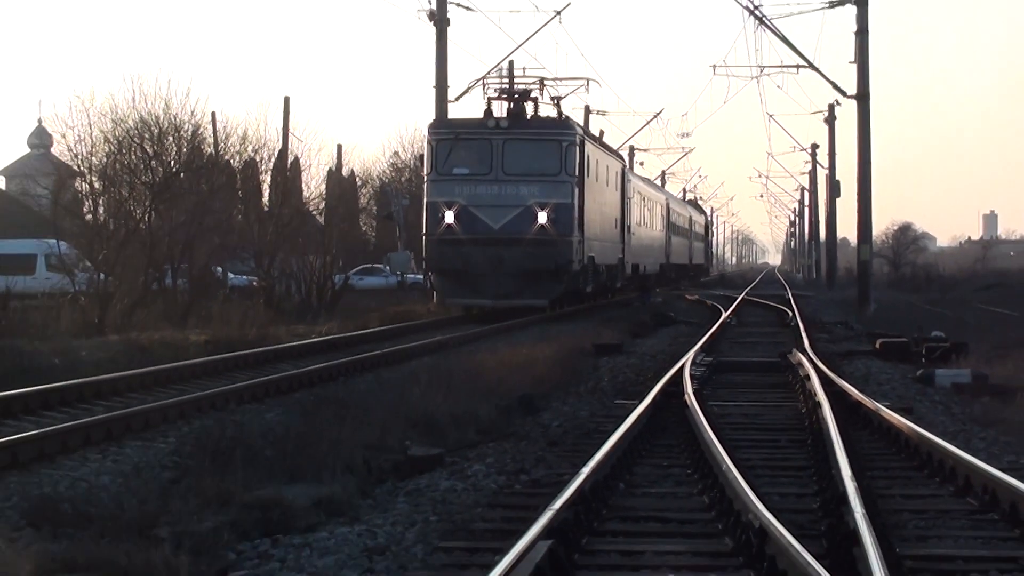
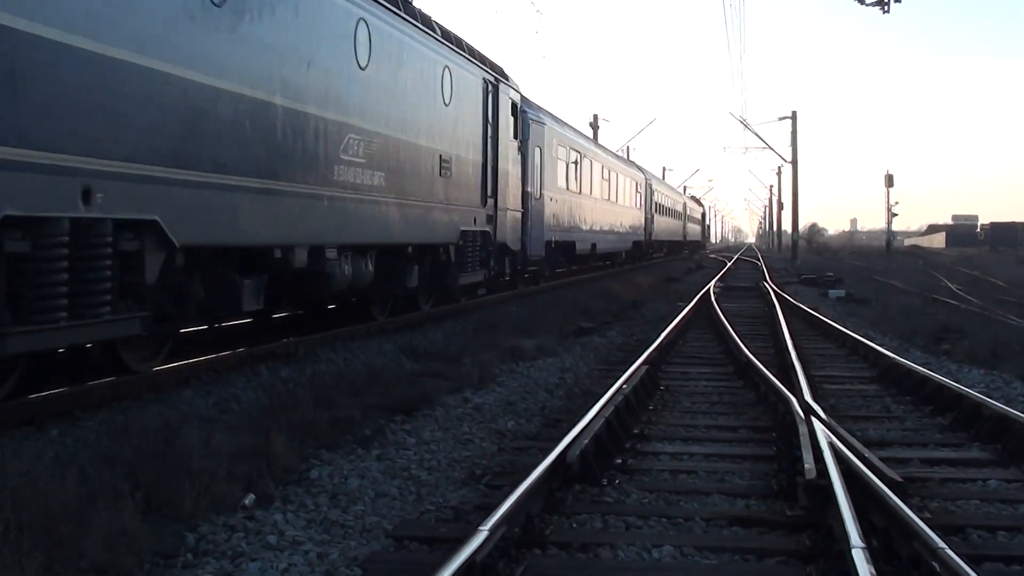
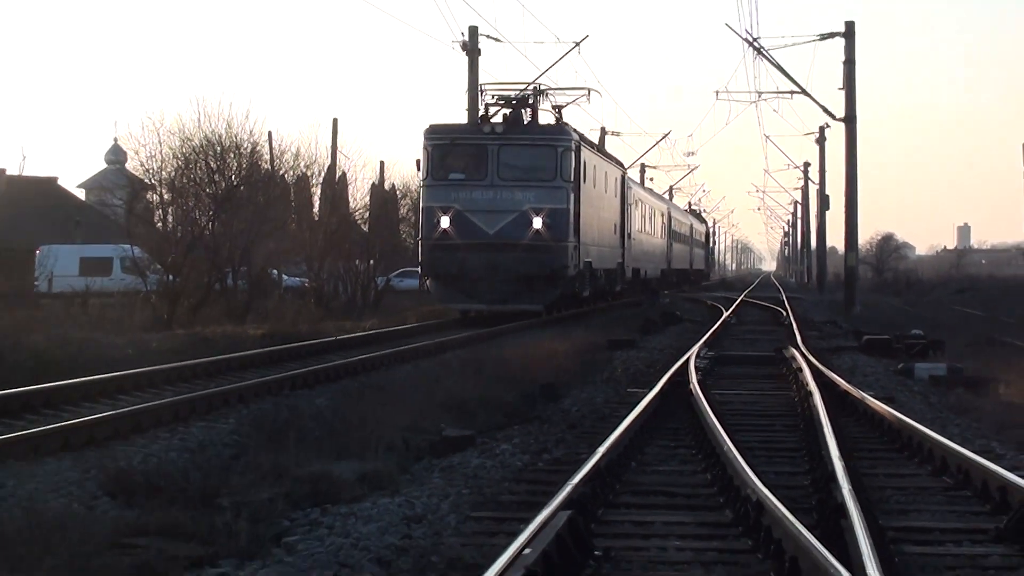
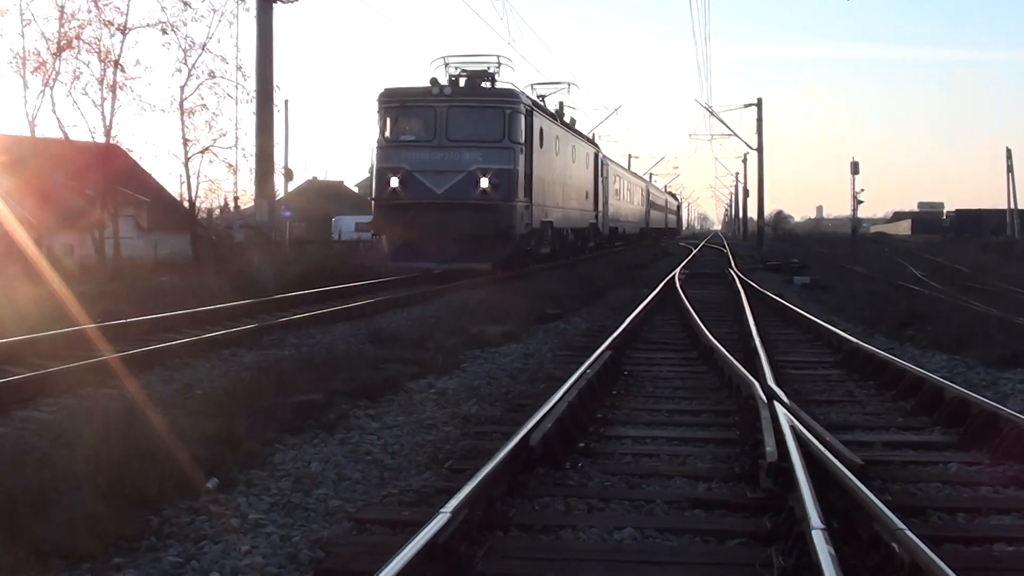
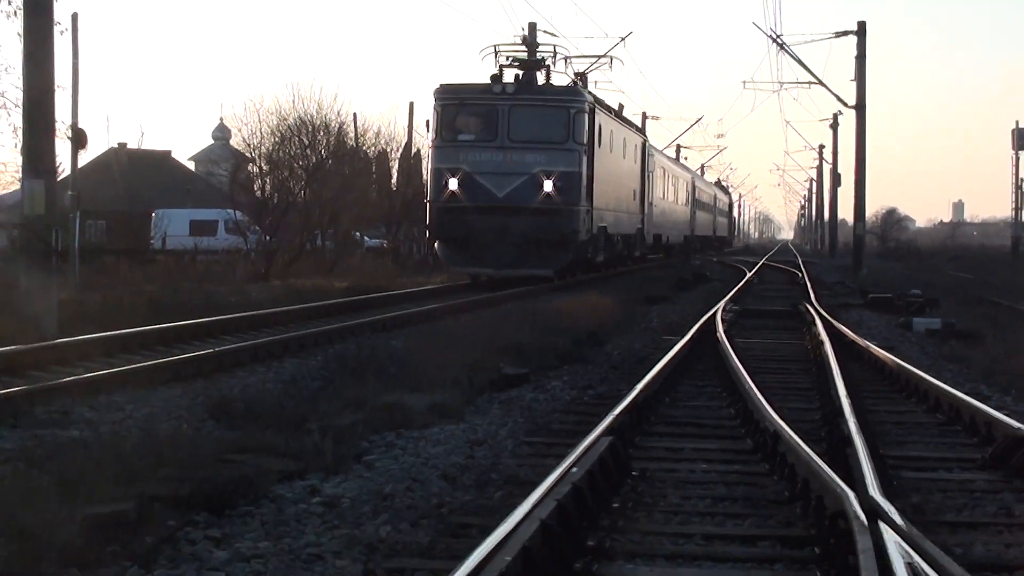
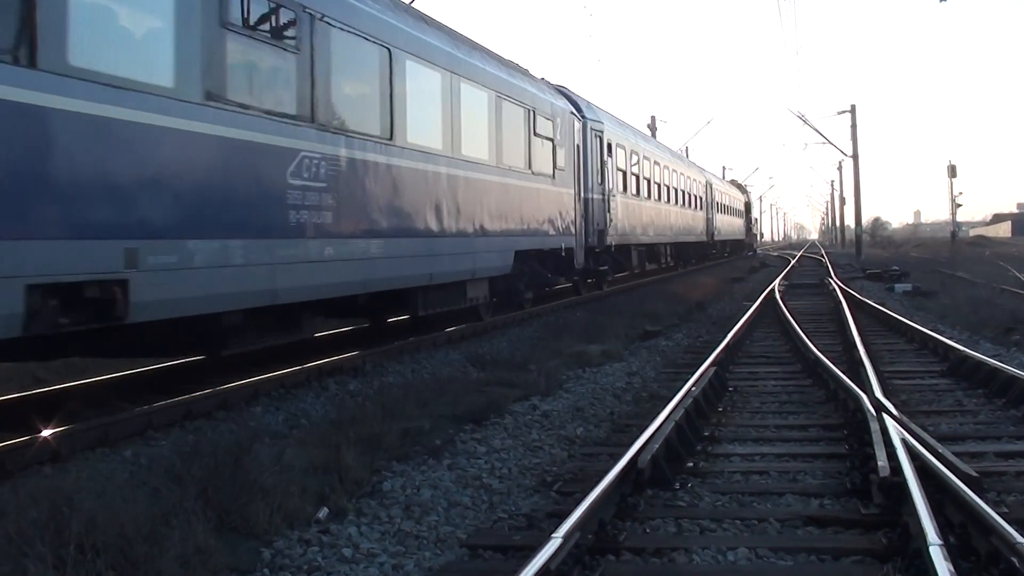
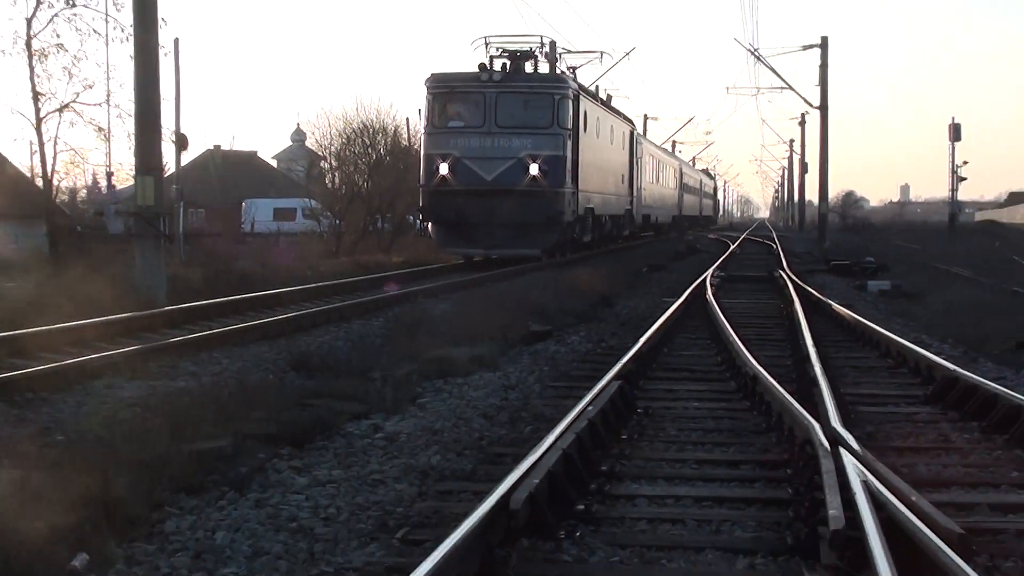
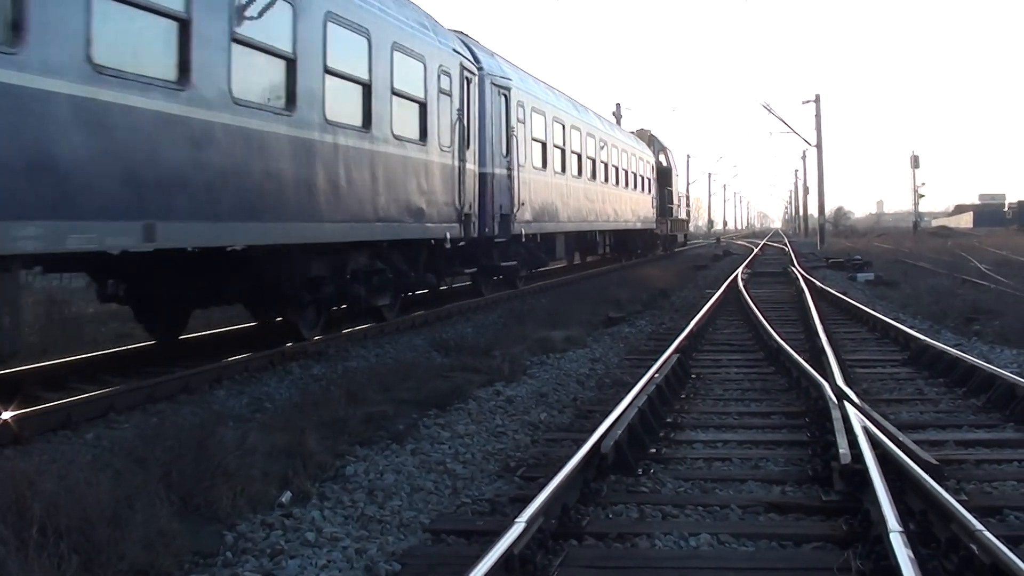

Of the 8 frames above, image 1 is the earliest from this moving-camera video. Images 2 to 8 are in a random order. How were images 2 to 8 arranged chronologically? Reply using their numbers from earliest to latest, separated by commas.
3, 5, 7, 4, 2, 6, 8
